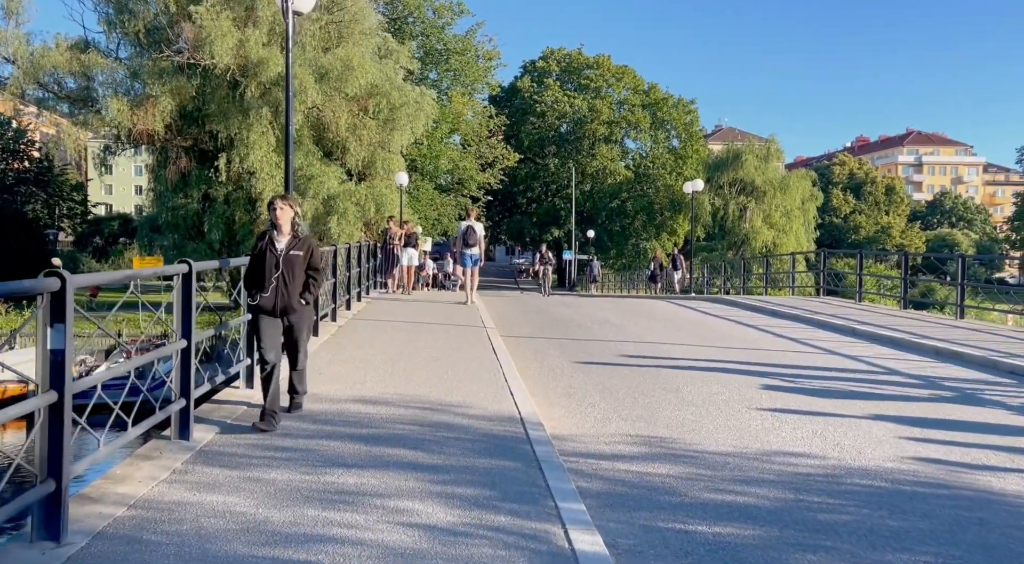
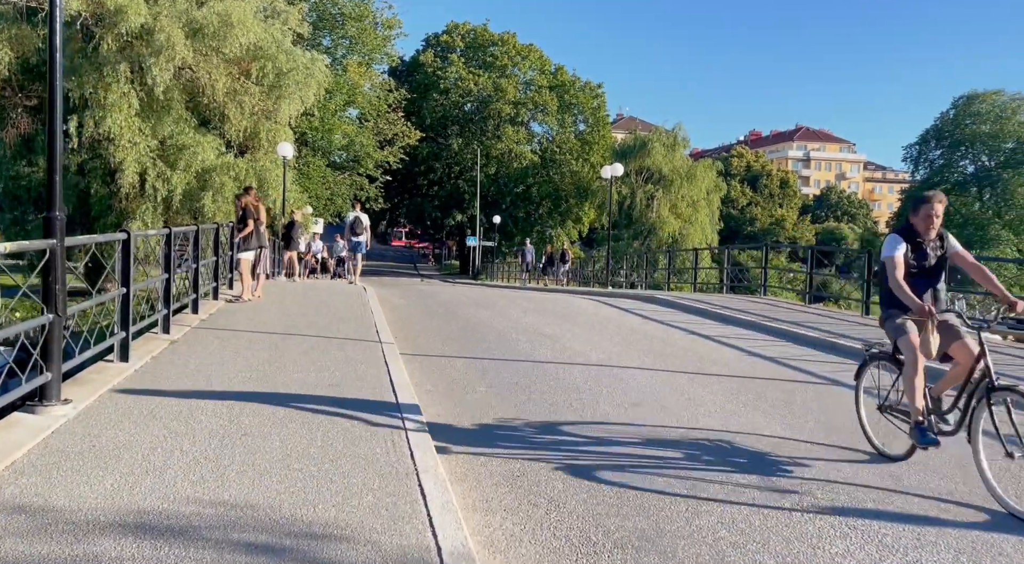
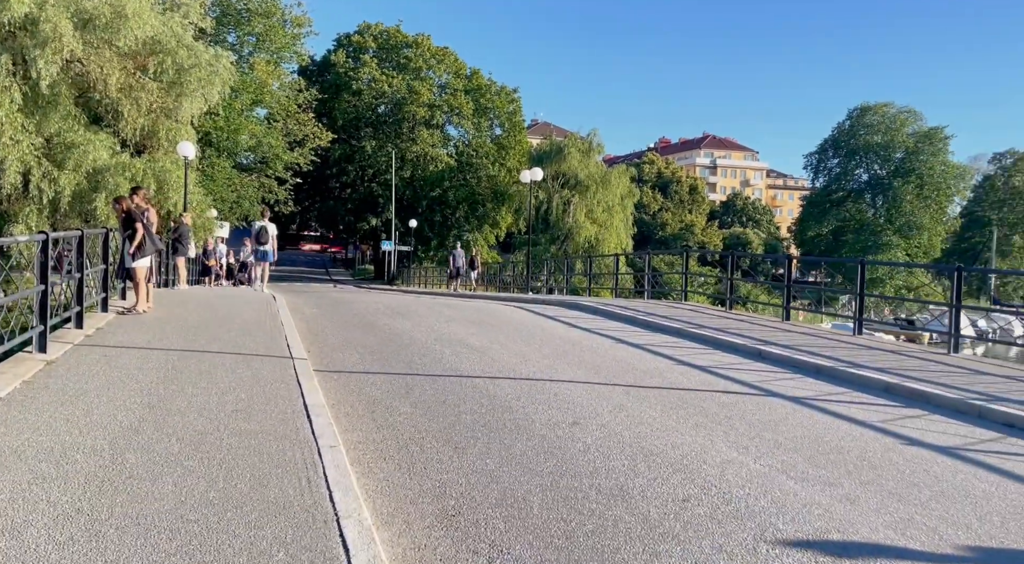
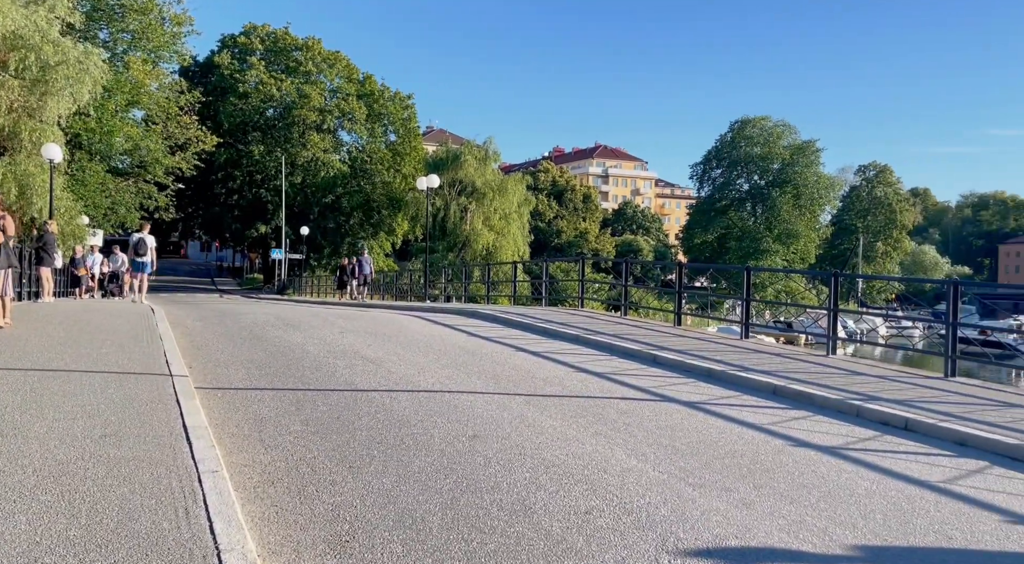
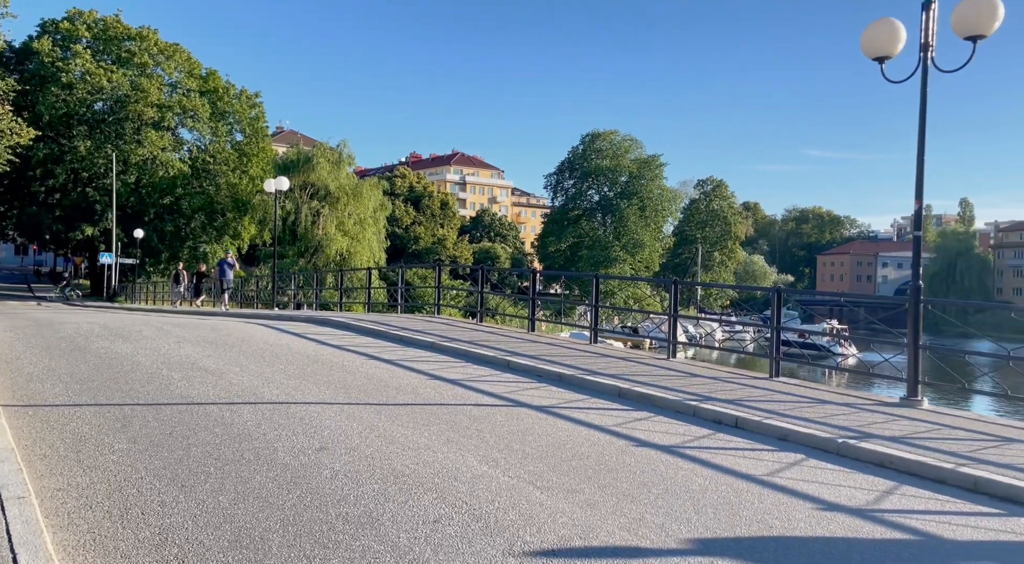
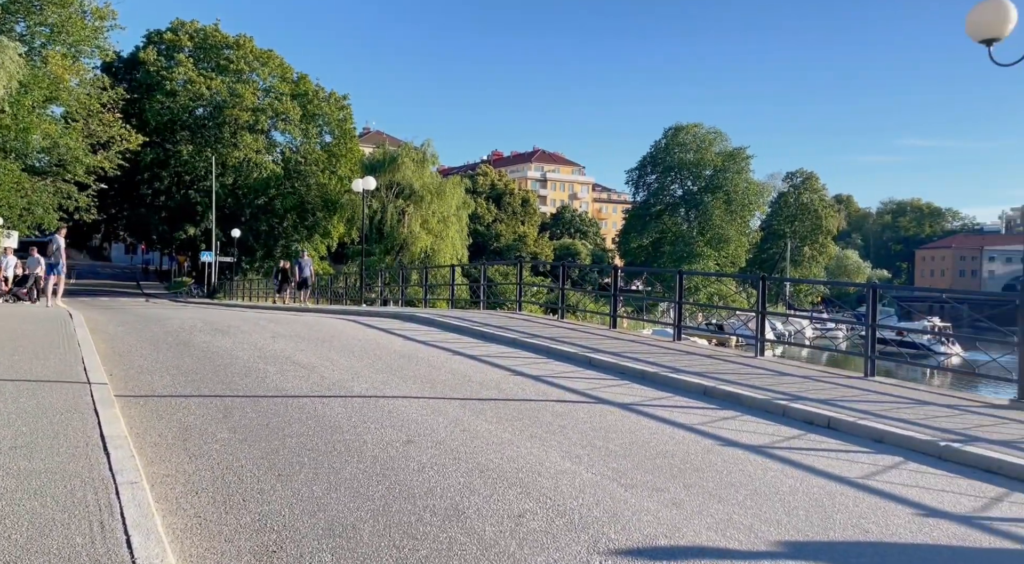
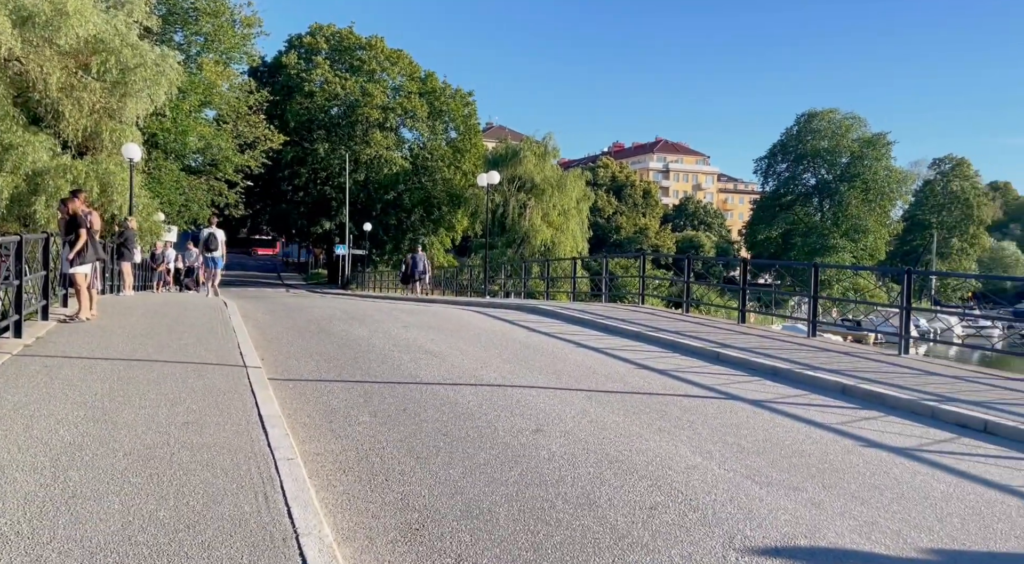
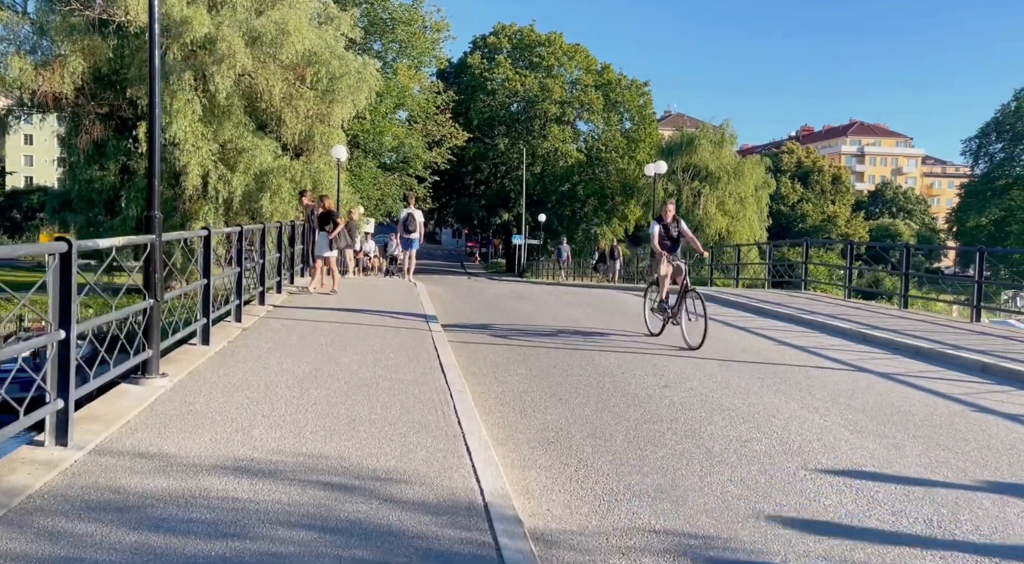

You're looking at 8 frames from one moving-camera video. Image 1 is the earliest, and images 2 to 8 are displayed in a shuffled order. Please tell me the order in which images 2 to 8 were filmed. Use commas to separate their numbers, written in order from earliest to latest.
8, 2, 3, 7, 4, 6, 5
